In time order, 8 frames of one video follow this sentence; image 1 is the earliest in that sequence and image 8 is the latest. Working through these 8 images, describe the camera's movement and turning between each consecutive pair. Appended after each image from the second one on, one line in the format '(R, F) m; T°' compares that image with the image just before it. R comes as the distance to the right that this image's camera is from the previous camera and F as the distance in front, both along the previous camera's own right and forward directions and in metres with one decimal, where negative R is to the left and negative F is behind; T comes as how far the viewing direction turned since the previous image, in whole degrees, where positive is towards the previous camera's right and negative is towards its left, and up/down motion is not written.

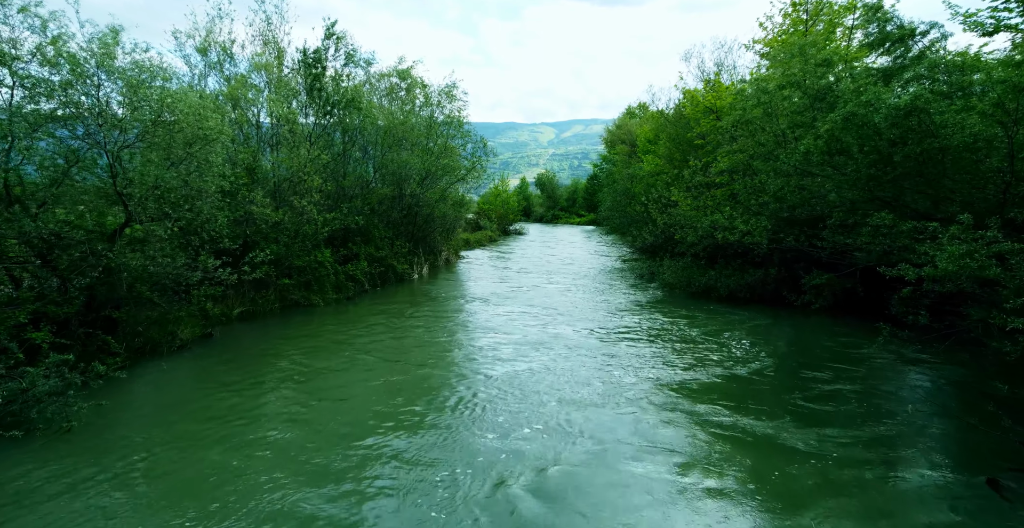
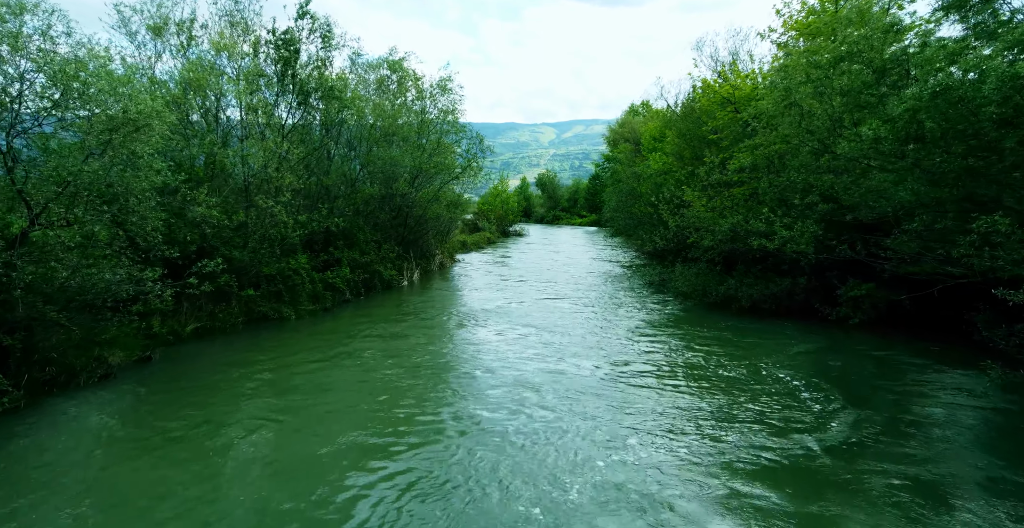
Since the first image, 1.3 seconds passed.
(+0.1, +2.0) m; 0°
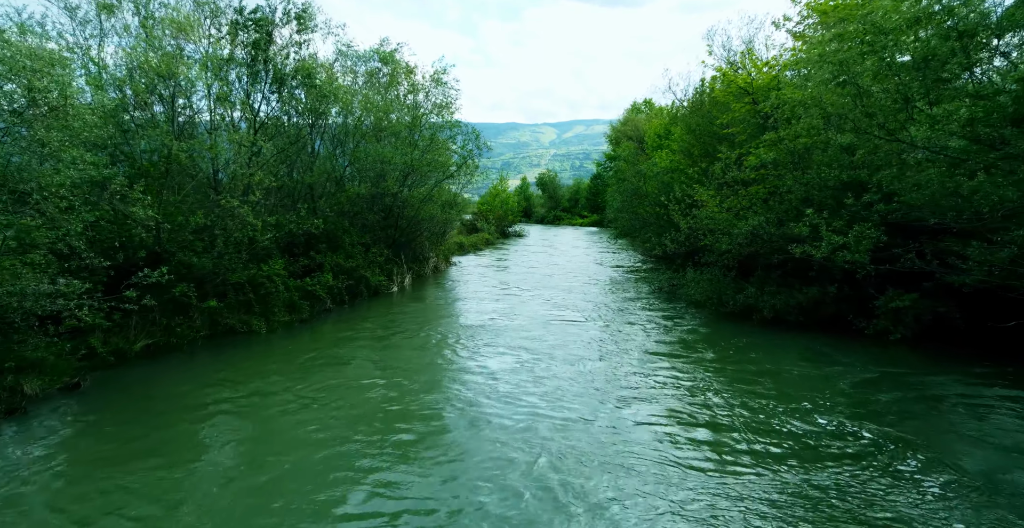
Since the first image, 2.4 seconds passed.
(+0.1, +1.6) m; 0°
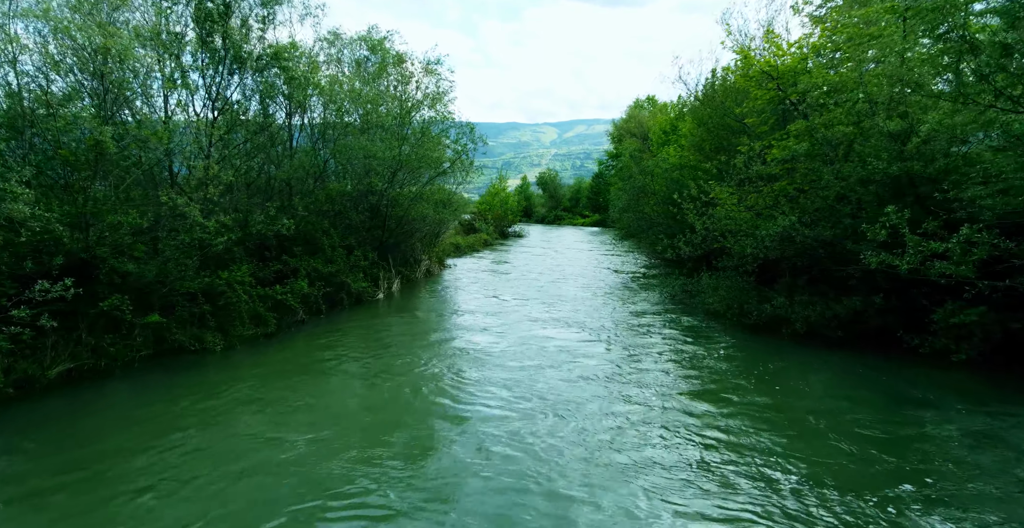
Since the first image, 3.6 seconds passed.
(+0.1, +1.9) m; 0°
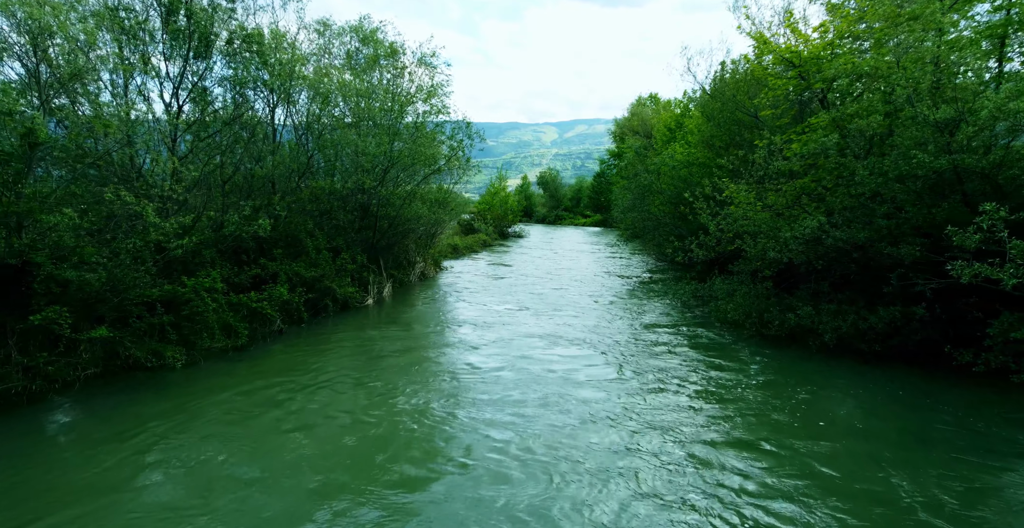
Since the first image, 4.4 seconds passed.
(+0.1, +1.3) m; 0°
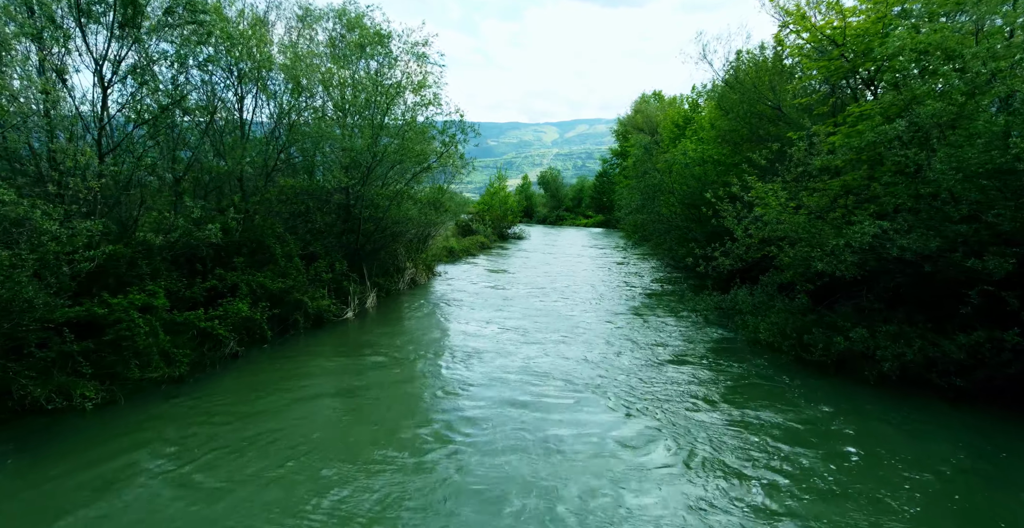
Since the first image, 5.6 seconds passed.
(+0.1, +2.1) m; 0°
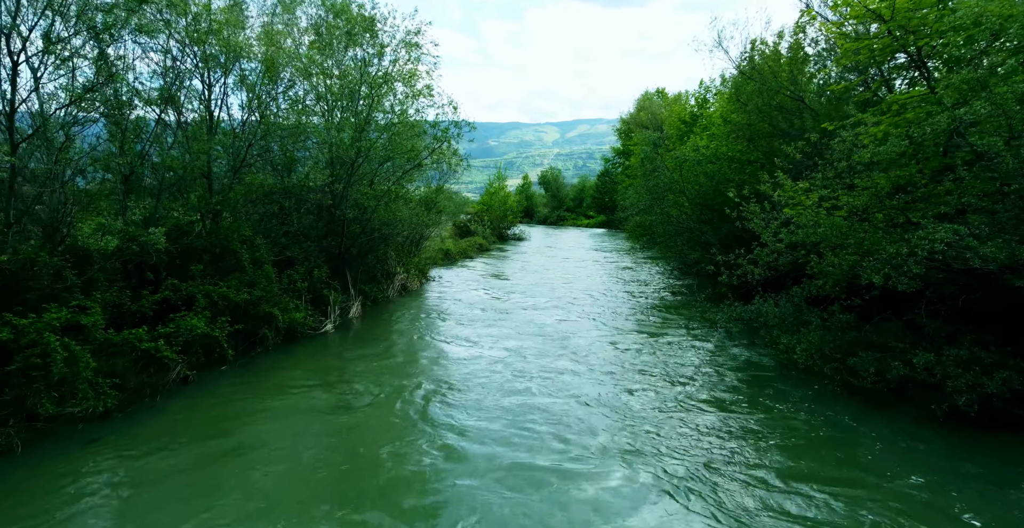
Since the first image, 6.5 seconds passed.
(+0.1, +1.7) m; 0°
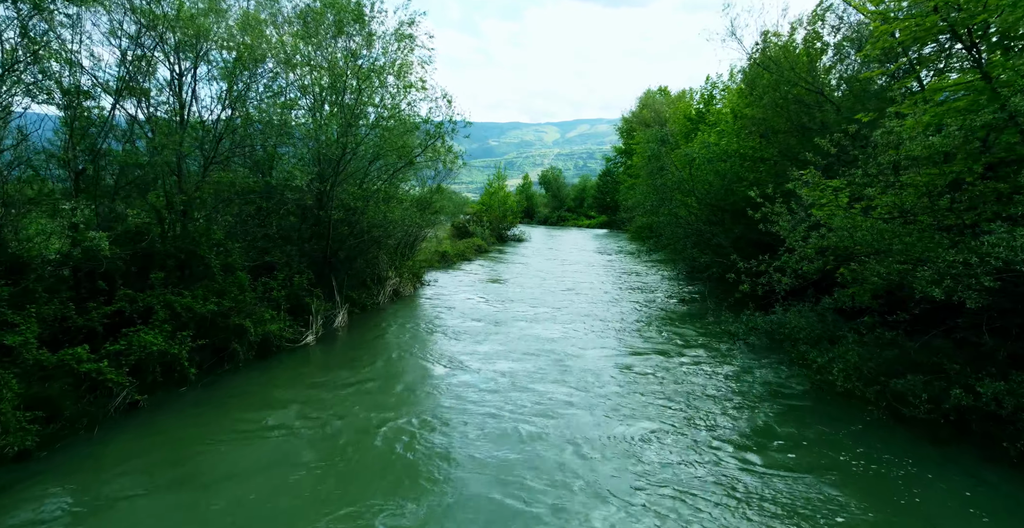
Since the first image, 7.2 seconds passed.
(+0.1, +1.3) m; 0°
